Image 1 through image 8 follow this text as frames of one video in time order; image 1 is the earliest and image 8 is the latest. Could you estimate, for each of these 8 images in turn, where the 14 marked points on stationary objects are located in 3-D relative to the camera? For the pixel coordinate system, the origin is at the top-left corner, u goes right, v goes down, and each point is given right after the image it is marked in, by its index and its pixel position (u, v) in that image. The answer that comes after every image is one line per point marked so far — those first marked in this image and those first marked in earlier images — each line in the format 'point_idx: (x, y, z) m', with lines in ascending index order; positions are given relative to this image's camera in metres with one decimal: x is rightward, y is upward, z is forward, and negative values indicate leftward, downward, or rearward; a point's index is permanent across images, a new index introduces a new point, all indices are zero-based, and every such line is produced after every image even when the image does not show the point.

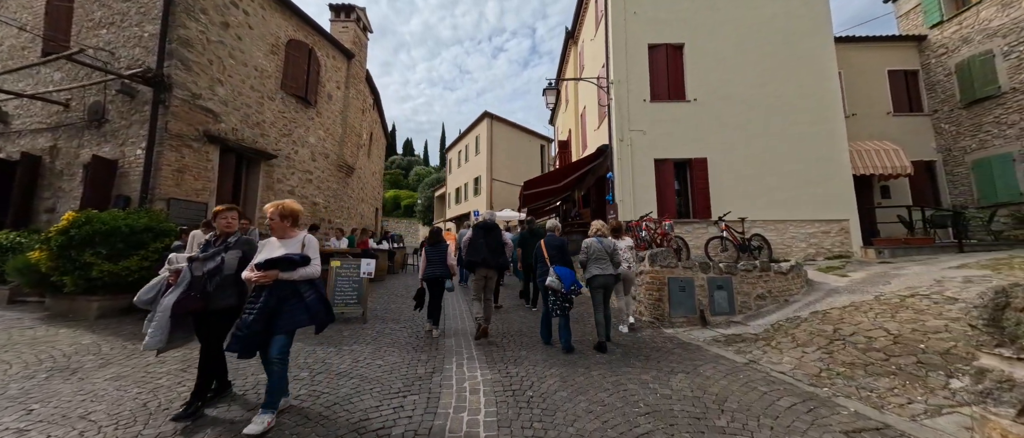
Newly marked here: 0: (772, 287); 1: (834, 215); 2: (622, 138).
0: (+4.4, -1.2, +5.6) m
1: (+8.4, +0.1, +8.6) m
2: (+3.1, +2.3, +9.3) m
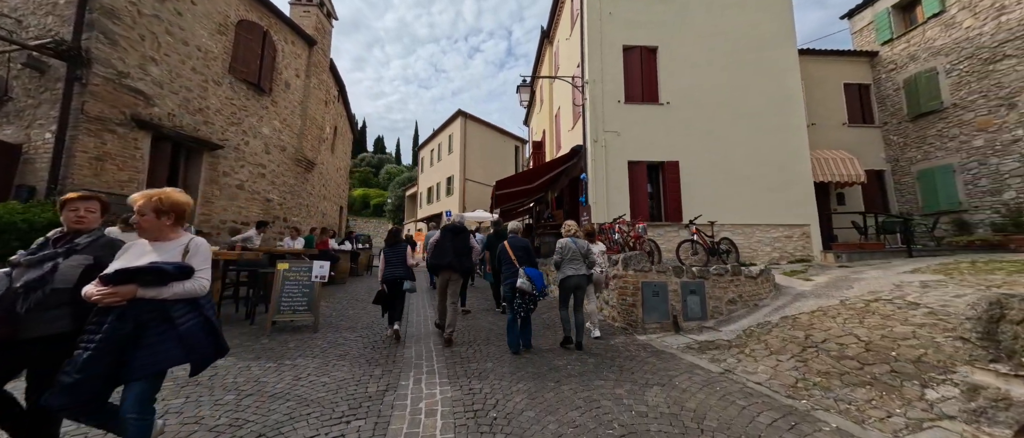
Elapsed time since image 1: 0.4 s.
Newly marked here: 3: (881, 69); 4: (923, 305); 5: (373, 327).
0: (+3.9, -1.2, +5.6) m
1: (+7.6, 0.0, +8.8) m
2: (+2.3, +2.2, +9.2) m
3: (+12.1, +4.9, +10.8) m
4: (+5.1, -1.1, +4.1) m
5: (-2.6, -2.0, +6.2) m
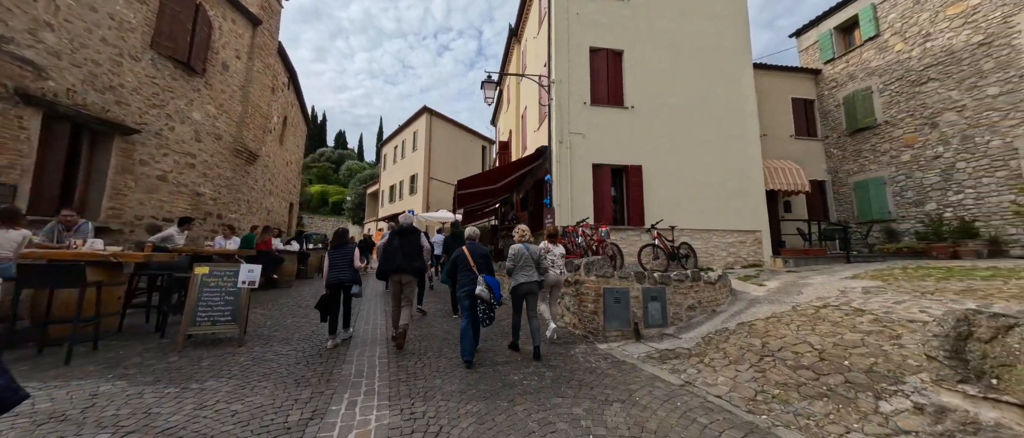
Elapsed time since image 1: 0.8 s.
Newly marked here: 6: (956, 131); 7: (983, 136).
0: (+3.2, -1.3, +5.5) m
1: (+6.6, -0.2, +9.2) m
2: (+1.3, +2.2, +9.0) m
3: (+10.9, +4.7, +11.6) m
4: (+4.6, -1.2, +4.2) m
5: (-3.4, -2.0, +5.6) m
6: (+11.8, +2.3, +8.8) m
7: (+11.9, +2.1, +8.3) m
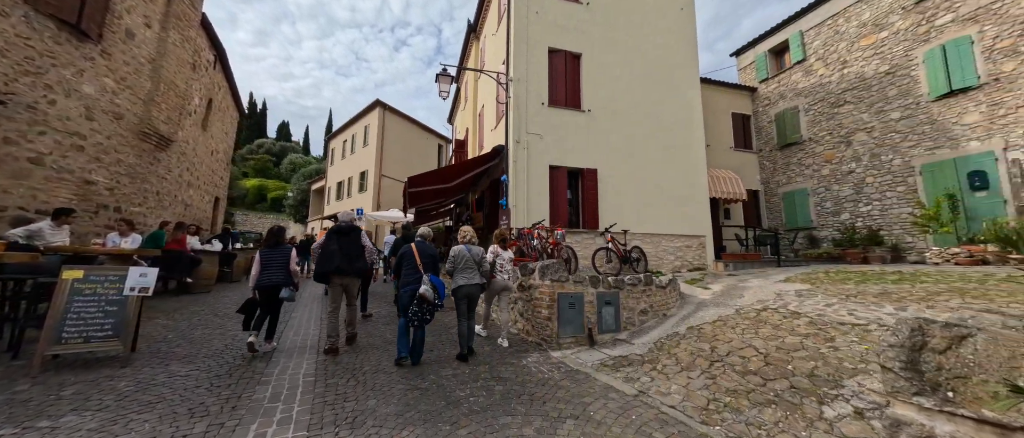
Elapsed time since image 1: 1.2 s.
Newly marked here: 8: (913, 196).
0: (+2.4, -1.4, +5.6) m
1: (+5.3, -0.3, +9.6) m
2: (+0.2, +2.1, +8.8) m
3: (+9.4, +4.4, +12.6) m
4: (+3.9, -1.3, +4.4) m
5: (-4.1, -1.9, +4.7) m
6: (+10.6, +2.1, +9.9) m
7: (+10.7, +1.8, +9.5) m
8: (+10.8, +0.6, +8.9) m
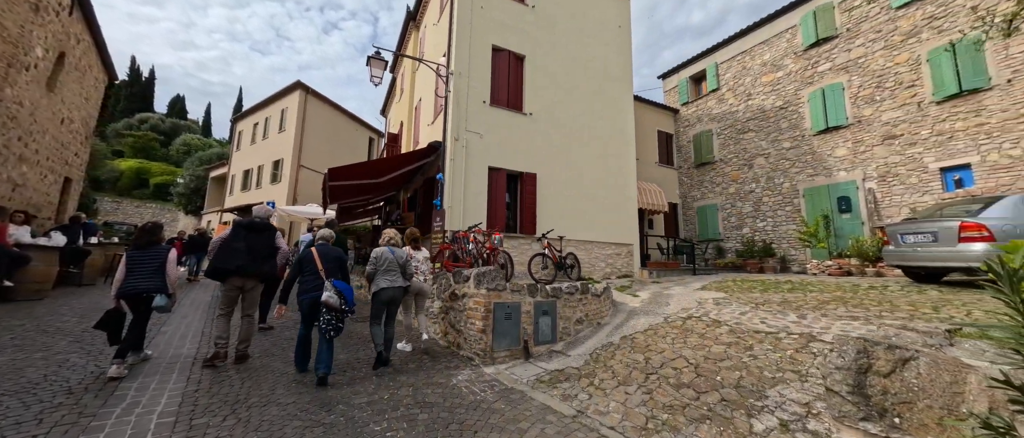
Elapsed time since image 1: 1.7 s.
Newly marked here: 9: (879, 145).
0: (+1.3, -1.5, +5.5) m
1: (+3.4, -0.6, +10.1) m
2: (-1.4, +2.1, +8.3) m
3: (+7.0, +4.0, +13.8) m
4: (+3.0, -1.5, +4.7) m
5: (-5.0, -1.8, +3.4) m
6: (+8.6, +1.6, +11.4) m
7: (+8.8, +1.3, +11.0) m
8: (+9.0, +0.1, +10.4) m
9: (+10.1, +2.0, +9.1) m
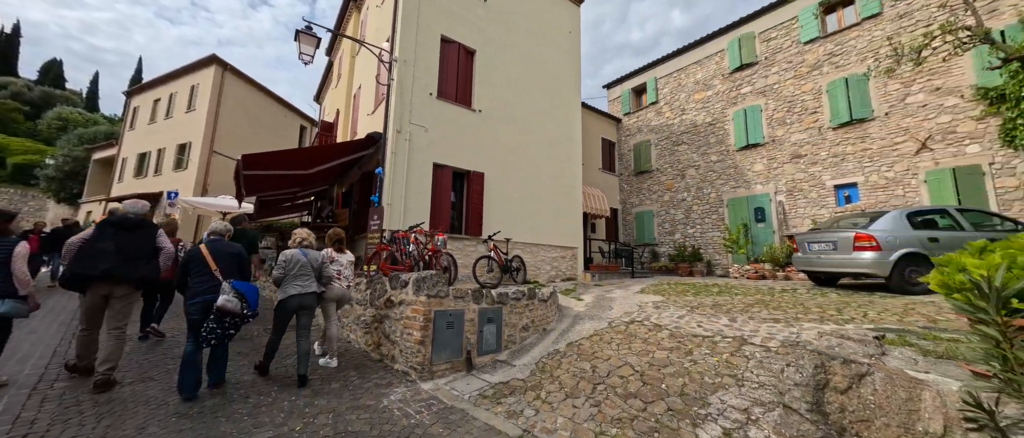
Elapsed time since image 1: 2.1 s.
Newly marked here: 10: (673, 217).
0: (+0.4, -1.6, +5.3) m
1: (+1.7, -0.7, +10.2) m
2: (-2.6, +2.1, +7.7) m
3: (+4.8, +3.8, +14.5) m
4: (+2.2, -1.6, +4.8) m
5: (-5.5, -1.7, +2.3) m
6: (+6.7, +1.3, +12.3) m
7: (+7.0, +1.1, +12.0) m
8: (+7.2, -0.1, +11.5) m
9: (+8.6, +1.7, +10.3) m
10: (+6.2, +0.1, +12.6) m
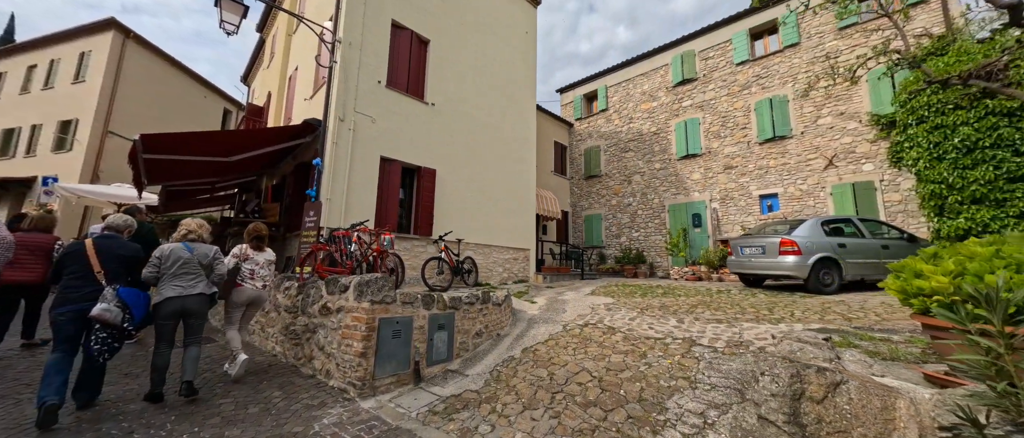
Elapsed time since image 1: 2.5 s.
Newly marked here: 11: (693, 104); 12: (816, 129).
0: (-0.4, -1.6, +5.1) m
1: (+0.3, -0.7, +10.1) m
2: (-3.6, +2.2, +6.9) m
3: (+2.8, +3.7, +14.8) m
4: (+1.5, -1.6, +4.8) m
5: (-5.7, -1.5, +1.2) m
6: (+4.9, +1.2, +13.0) m
7: (+5.3, +0.9, +12.7) m
8: (+5.5, -0.3, +12.2) m
9: (+7.1, +1.5, +11.2) m
10: (+4.3, -0.1, +13.2) m
11: (+6.6, +4.2, +12.1) m
12: (+9.0, +2.7, +9.8) m
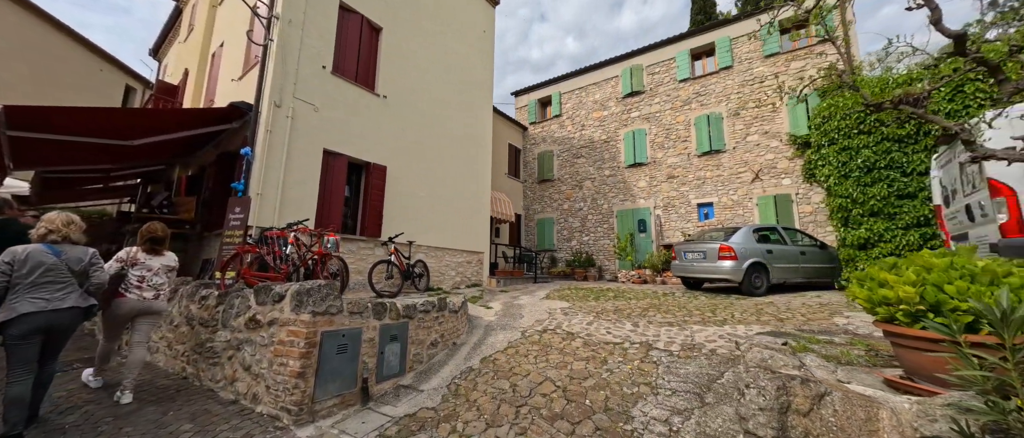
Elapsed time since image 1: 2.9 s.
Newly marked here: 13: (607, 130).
0: (-1.0, -1.6, +4.8) m
1: (-1.1, -0.8, +9.8) m
2: (-4.3, +2.2, +6.2) m
3: (+0.8, +3.5, +14.9) m
4: (+0.9, -1.7, +4.8) m
5: (-5.6, -1.4, +0.1) m
6: (+3.1, +1.0, +13.4) m
7: (+3.5, +0.7, +13.1) m
8: (+3.8, -0.5, +12.7) m
9: (+5.5, +1.3, +12.0) m
10: (+2.5, -0.2, +13.5) m
11: (+5.0, +4.0, +12.8) m
12: (+7.7, +2.4, +10.9) m
13: (+3.9, +3.6, +13.4) m
